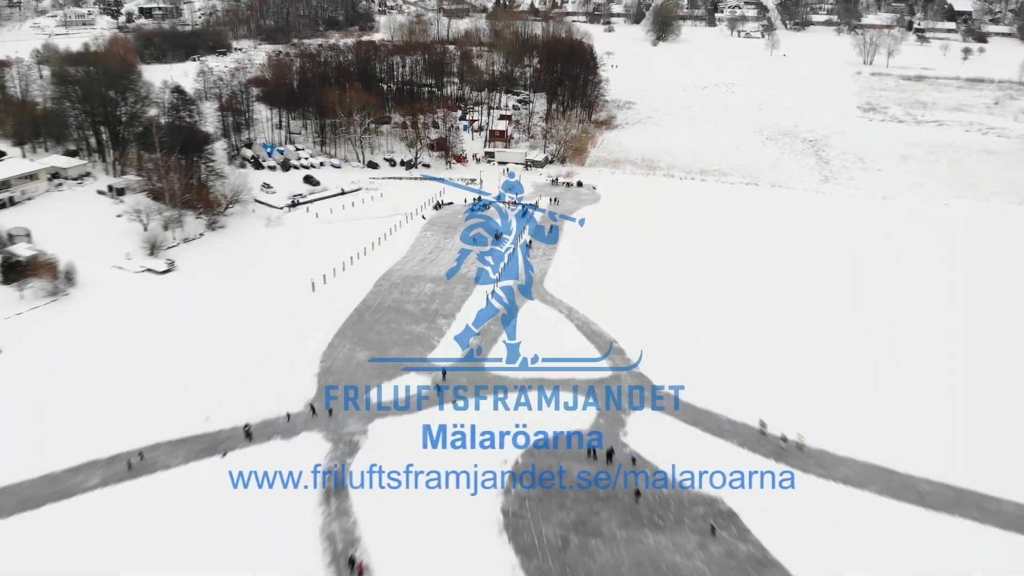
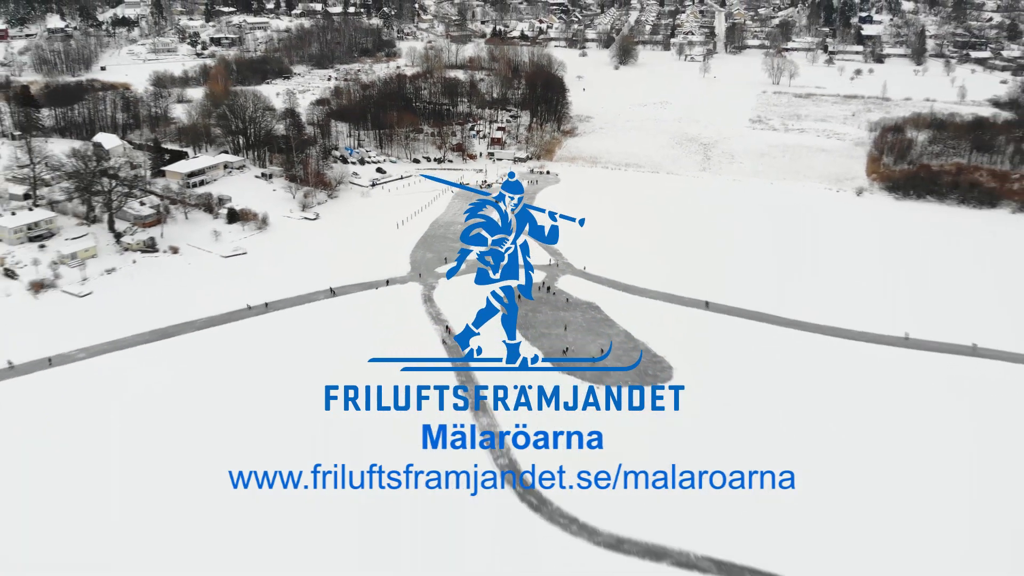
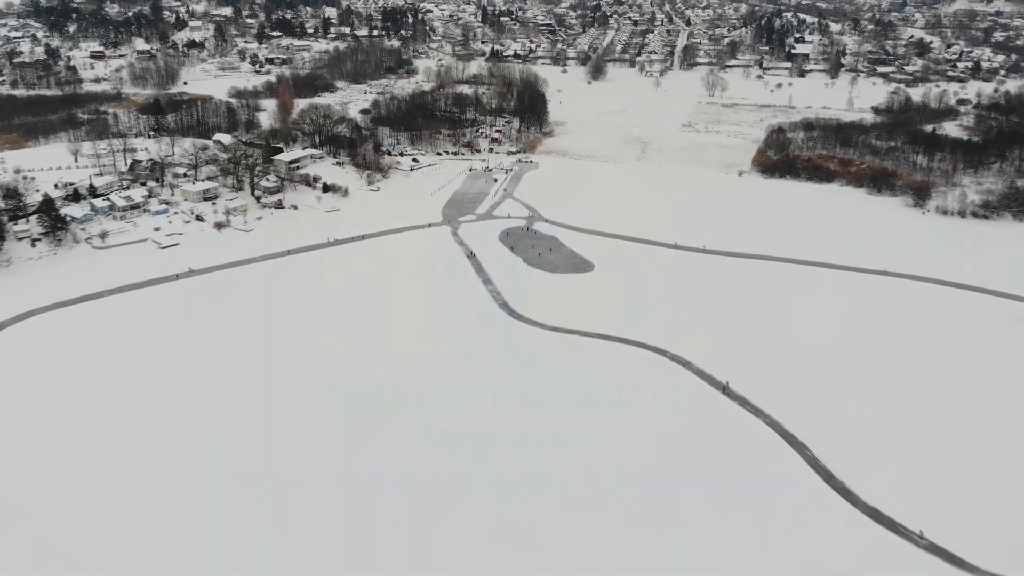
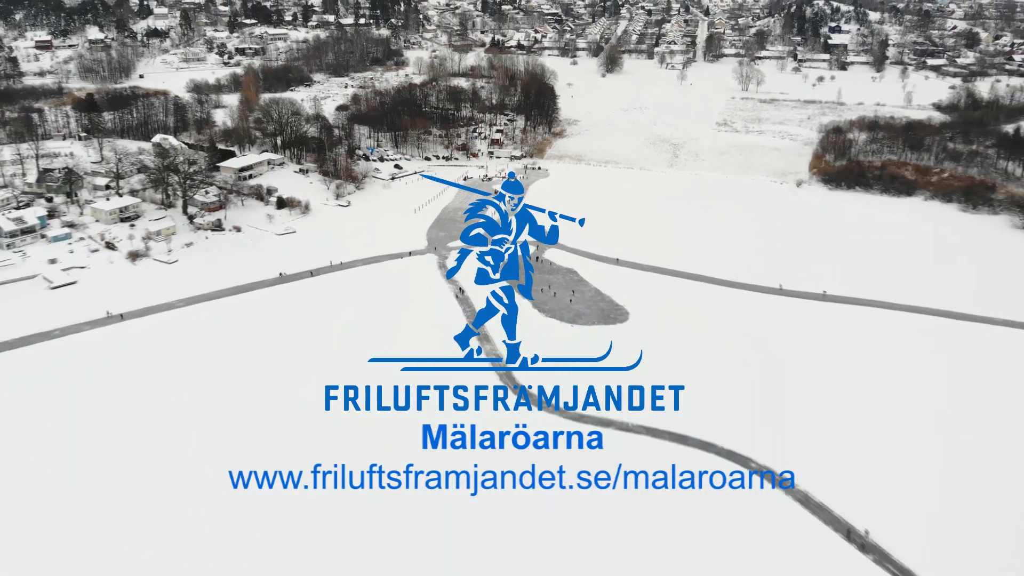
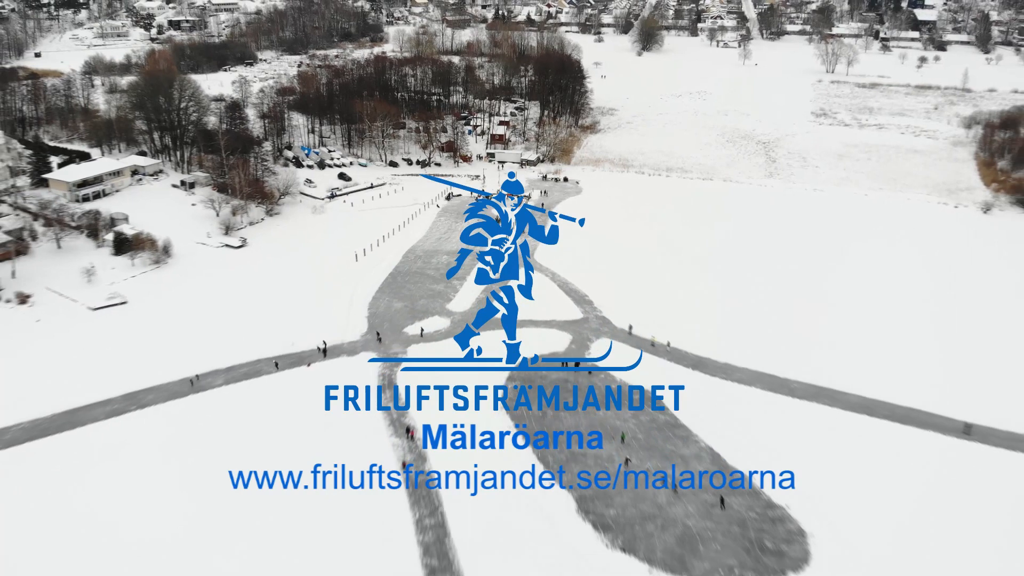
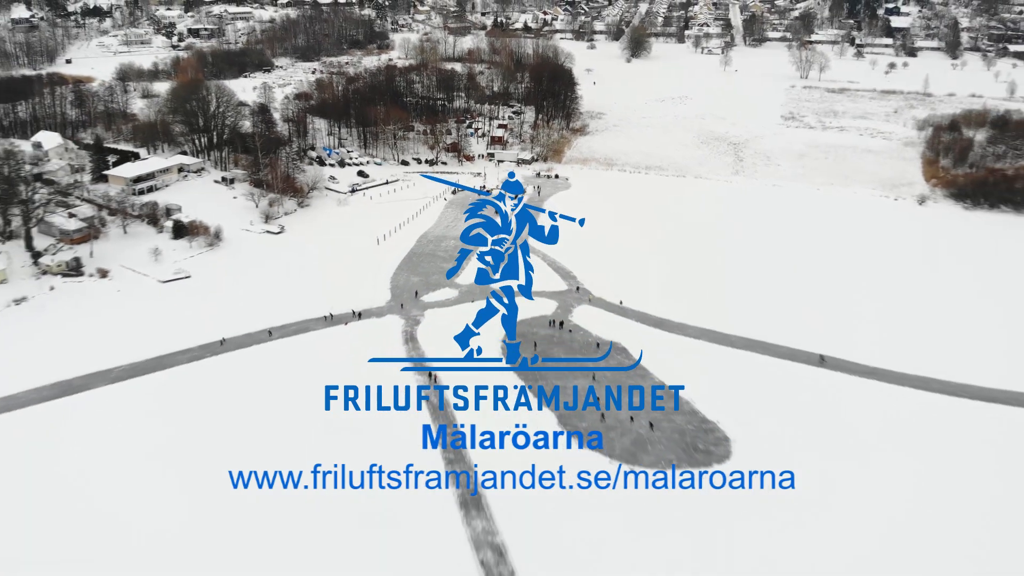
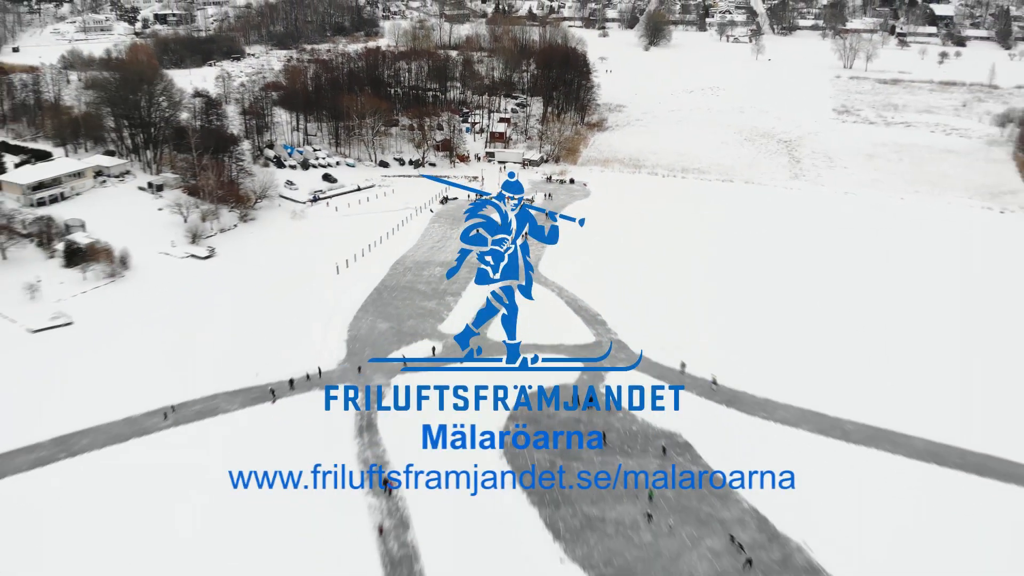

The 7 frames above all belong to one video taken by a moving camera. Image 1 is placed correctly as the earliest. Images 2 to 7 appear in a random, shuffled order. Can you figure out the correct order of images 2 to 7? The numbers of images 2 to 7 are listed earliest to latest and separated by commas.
7, 5, 6, 2, 4, 3
